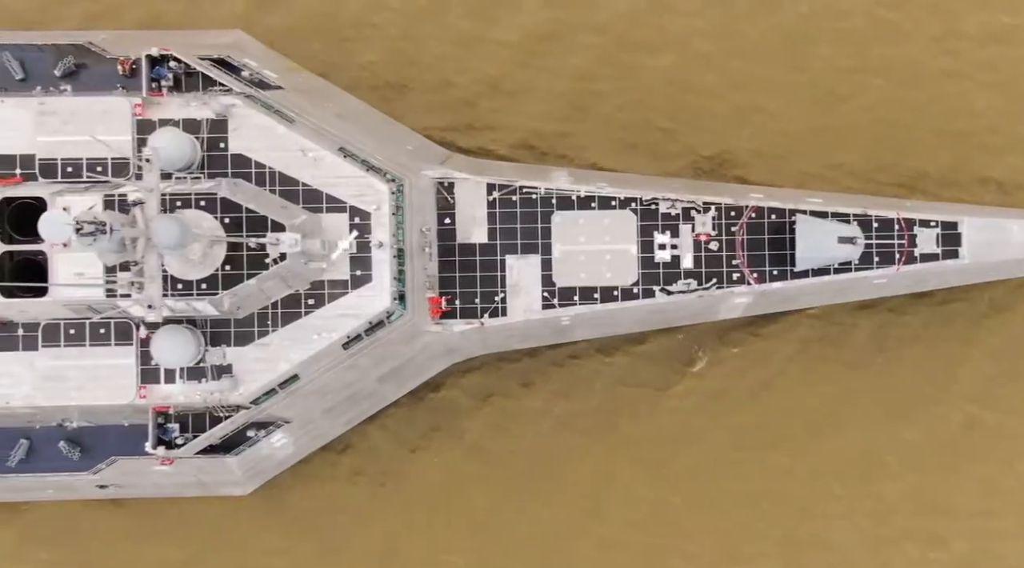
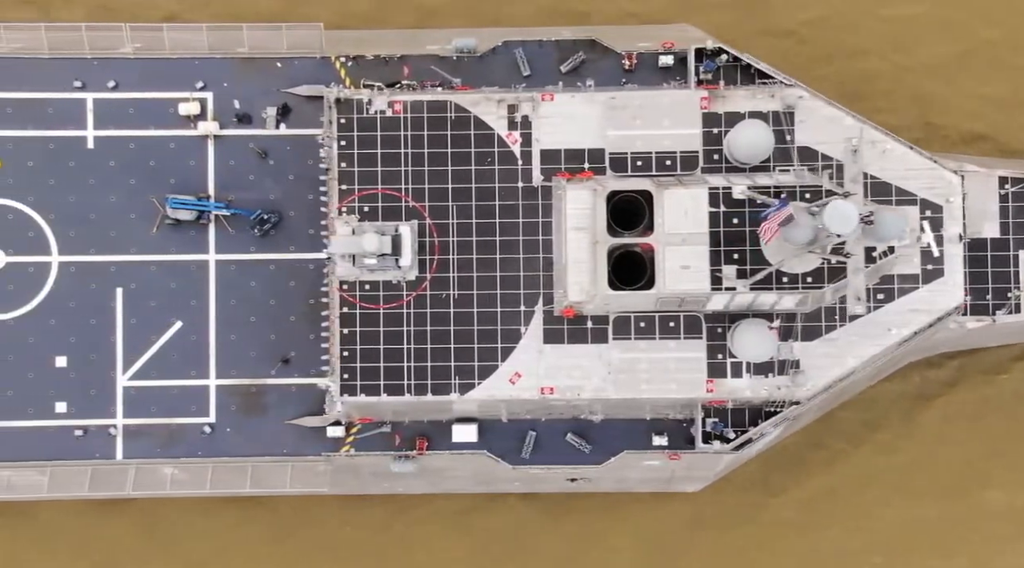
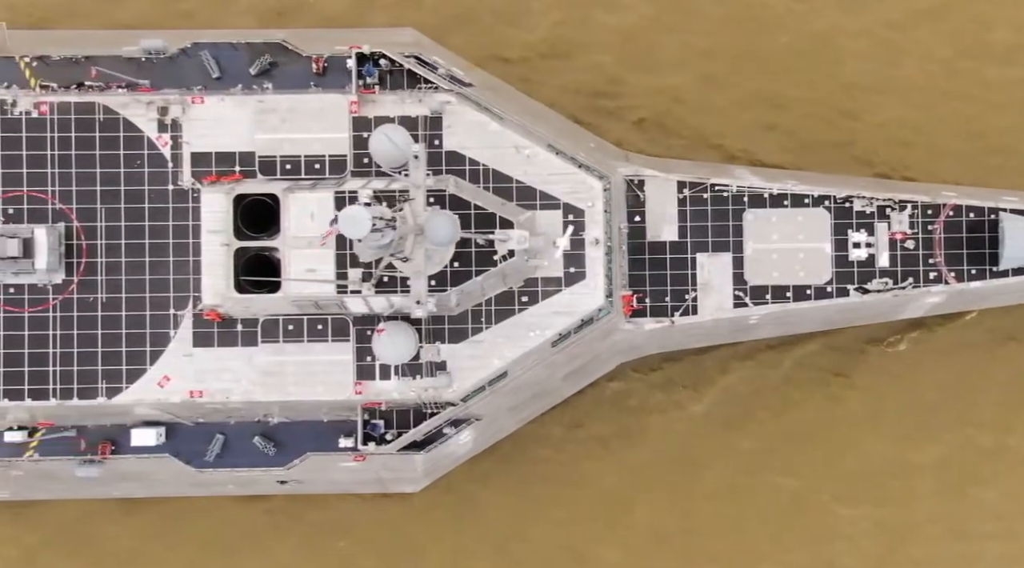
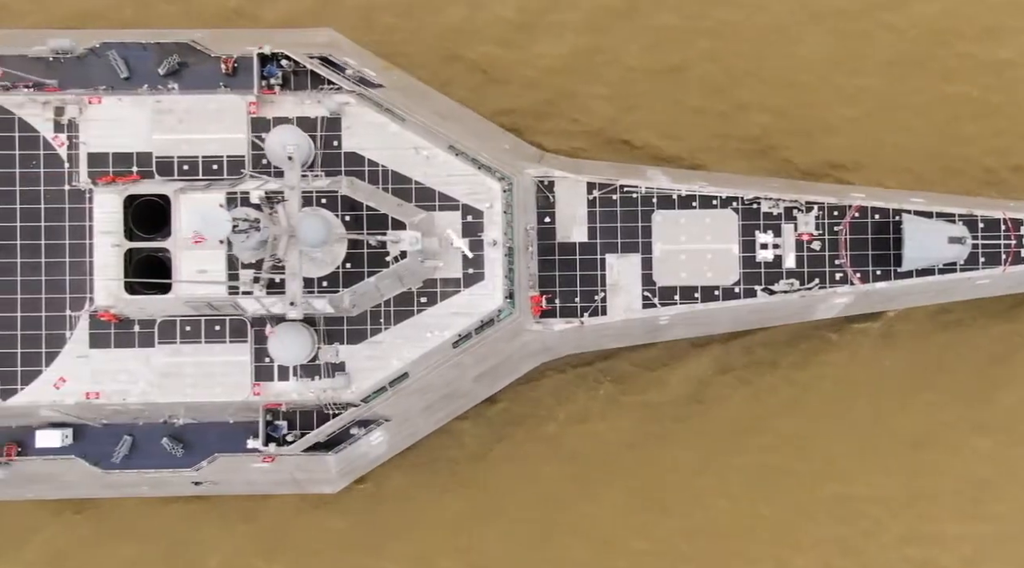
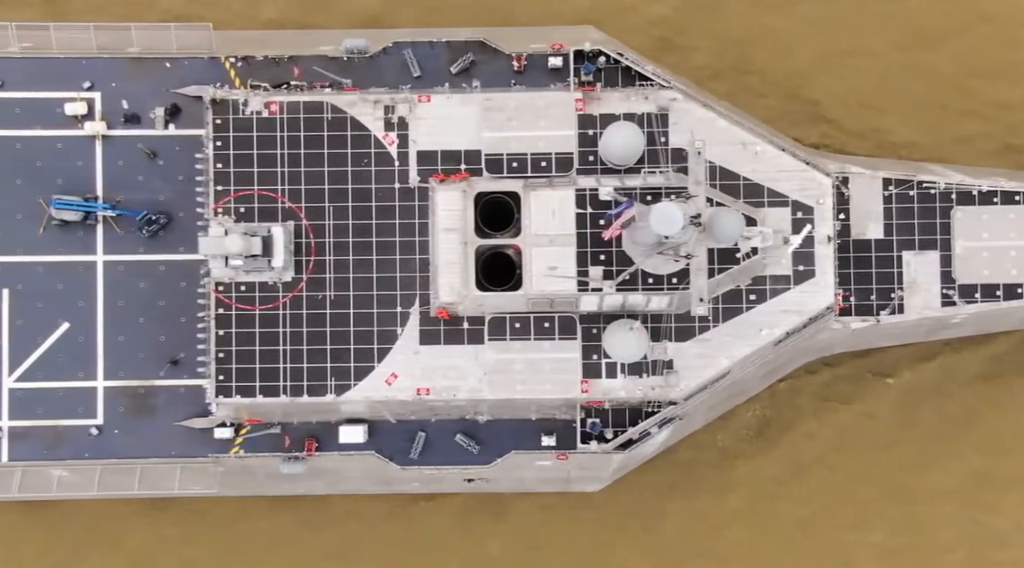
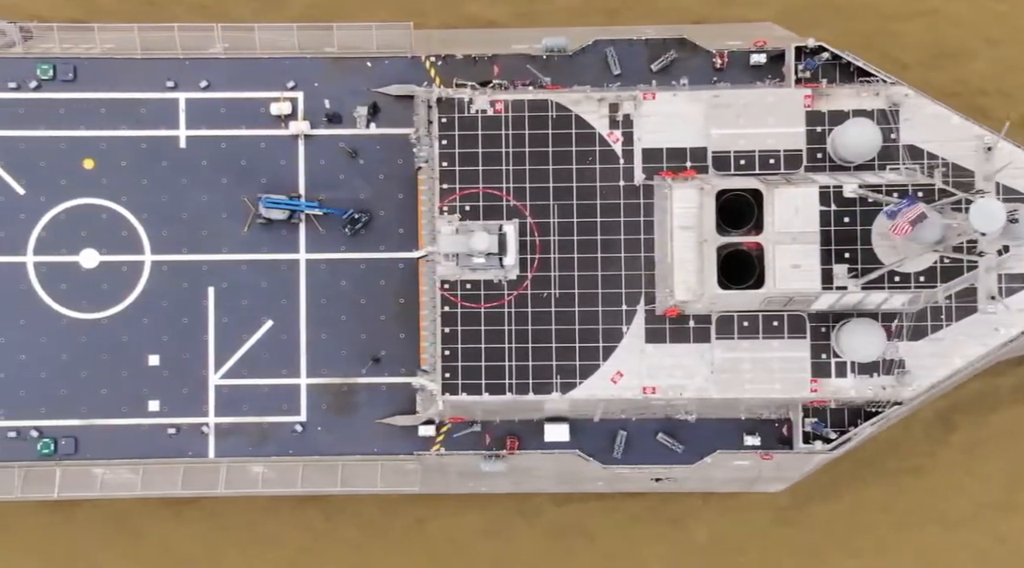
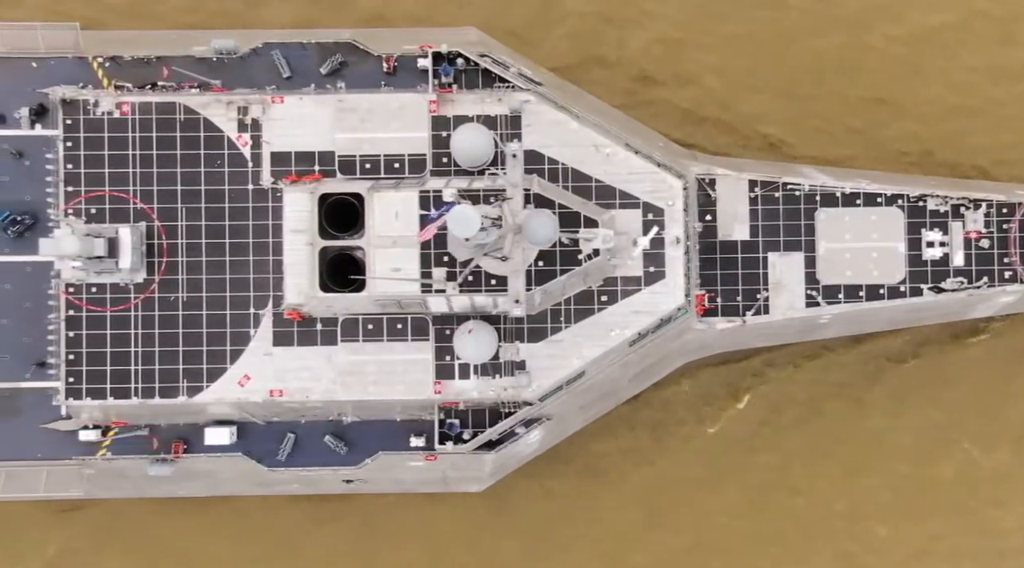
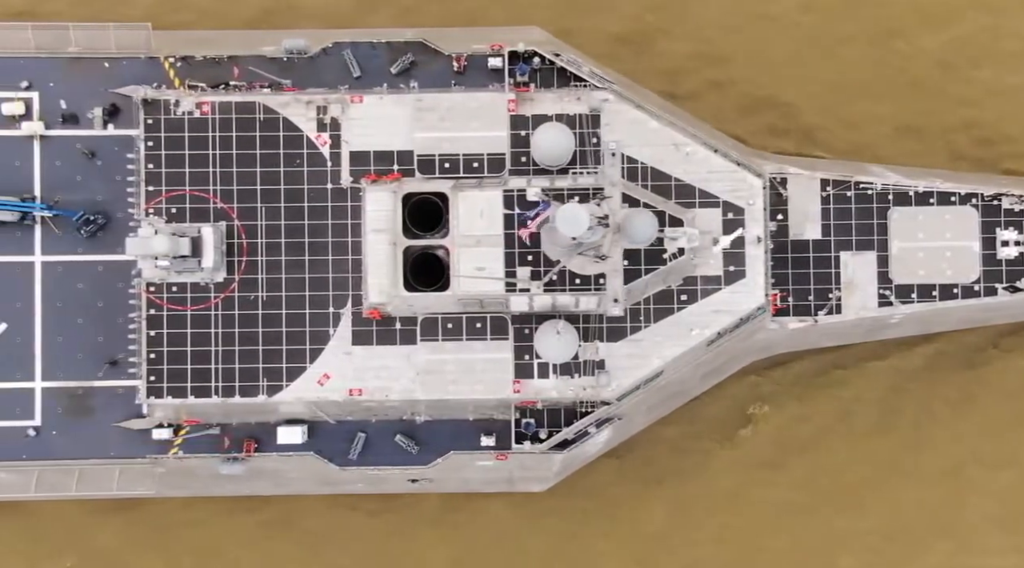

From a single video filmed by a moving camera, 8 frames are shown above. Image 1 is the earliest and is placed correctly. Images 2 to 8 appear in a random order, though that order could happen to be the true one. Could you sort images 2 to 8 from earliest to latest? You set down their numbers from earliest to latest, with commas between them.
4, 3, 7, 8, 5, 2, 6
